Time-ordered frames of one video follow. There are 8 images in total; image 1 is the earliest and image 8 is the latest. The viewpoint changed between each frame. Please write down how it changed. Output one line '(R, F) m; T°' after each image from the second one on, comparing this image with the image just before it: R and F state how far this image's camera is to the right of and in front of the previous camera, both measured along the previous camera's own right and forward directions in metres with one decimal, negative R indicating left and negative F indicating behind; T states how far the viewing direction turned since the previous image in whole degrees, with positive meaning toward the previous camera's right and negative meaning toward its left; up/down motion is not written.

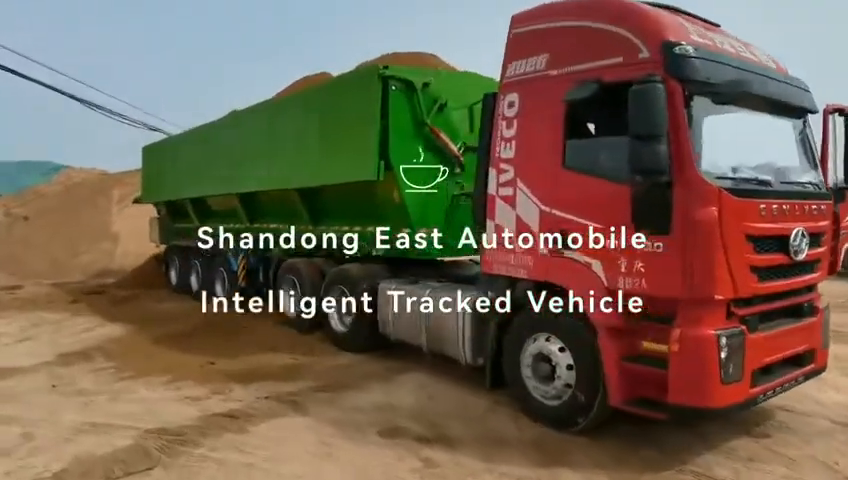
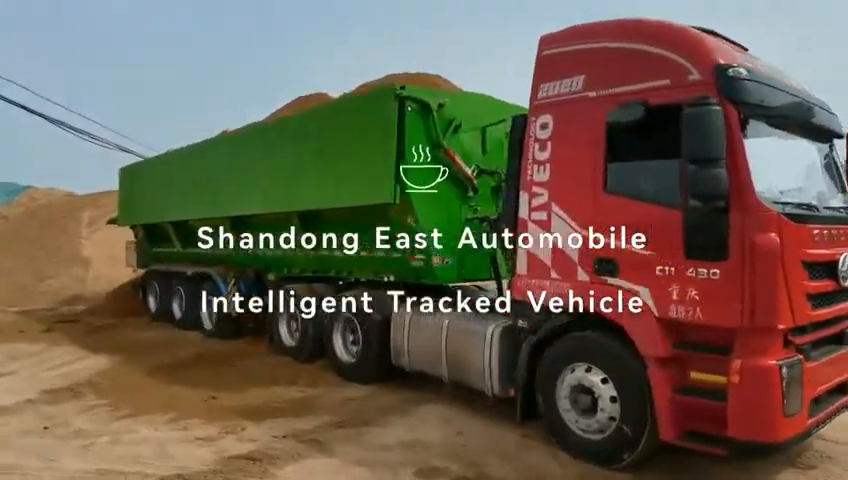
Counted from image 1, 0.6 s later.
(-0.6, +0.3) m; +3°
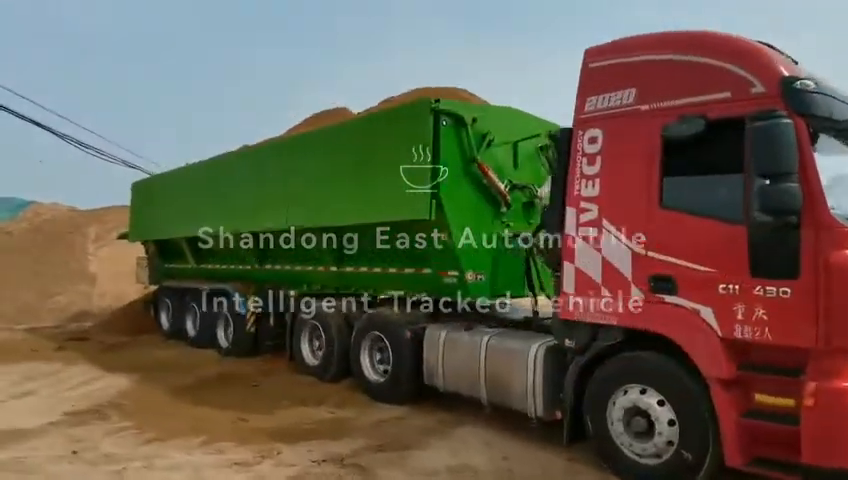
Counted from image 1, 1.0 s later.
(-0.5, +0.2) m; 0°
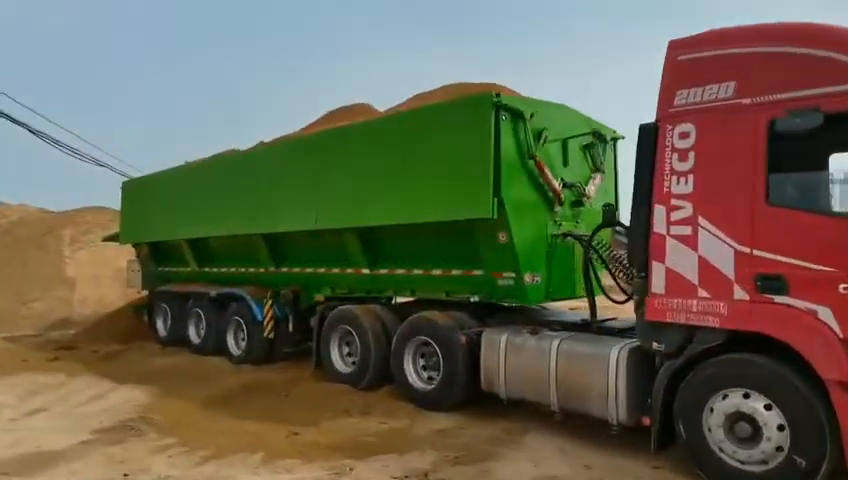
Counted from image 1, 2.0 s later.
(-1.1, +0.4) m; +4°
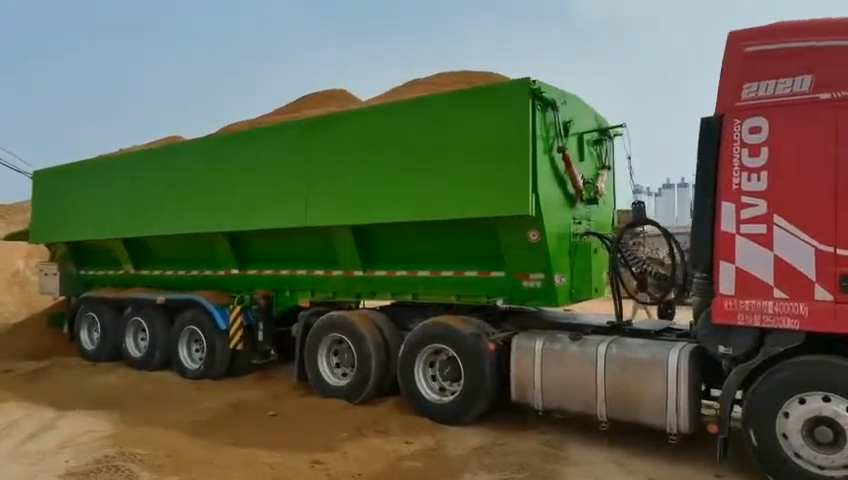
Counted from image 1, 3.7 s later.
(-1.4, +0.8) m; +10°
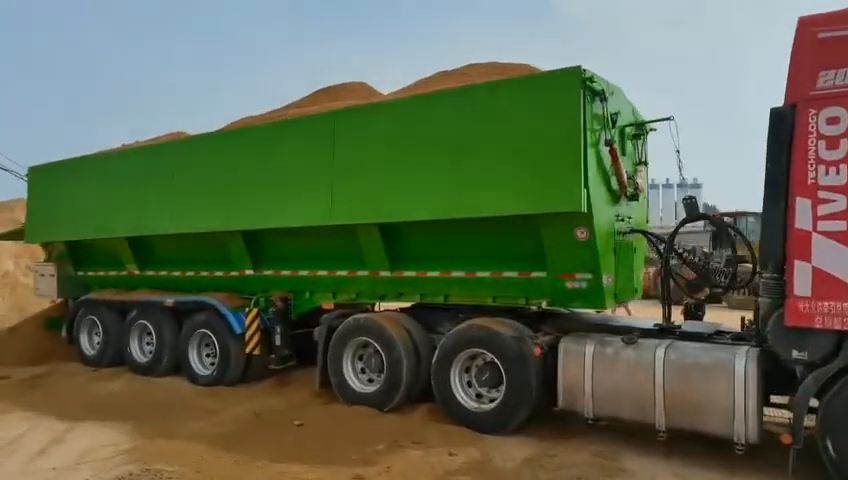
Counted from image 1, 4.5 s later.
(-0.6, +0.4) m; +1°
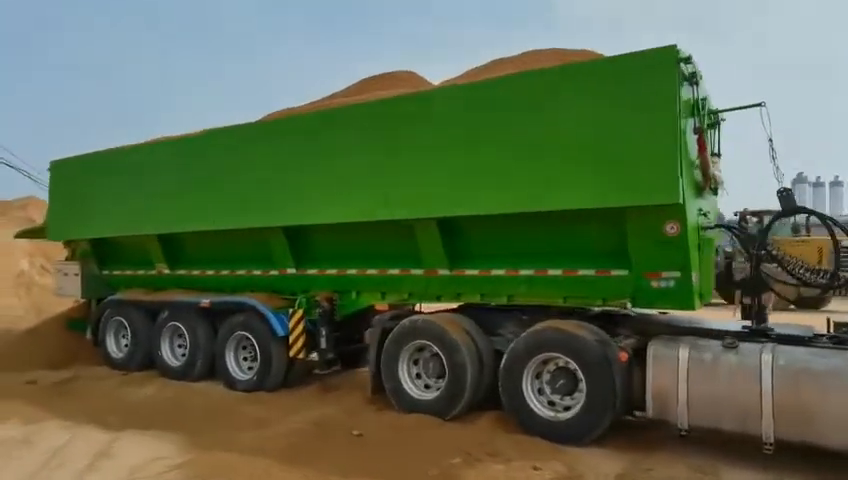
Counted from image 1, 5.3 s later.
(-0.7, +0.5) m; 0°
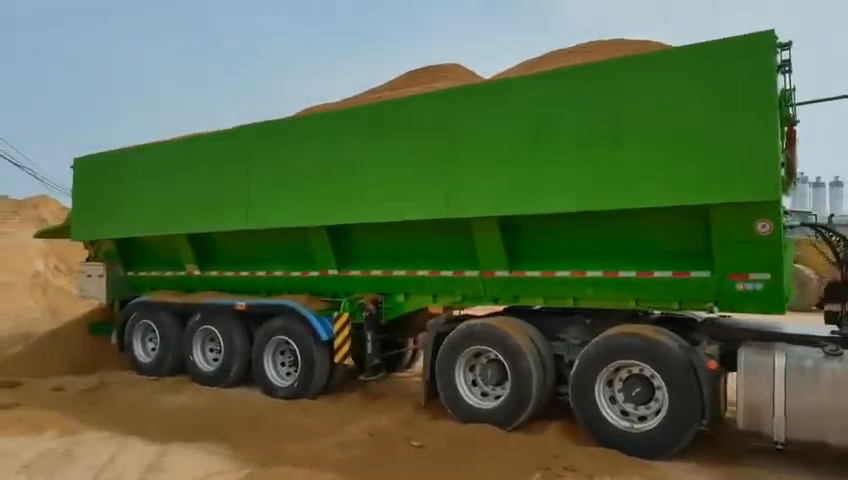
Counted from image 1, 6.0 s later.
(-0.7, +0.4) m; 0°
